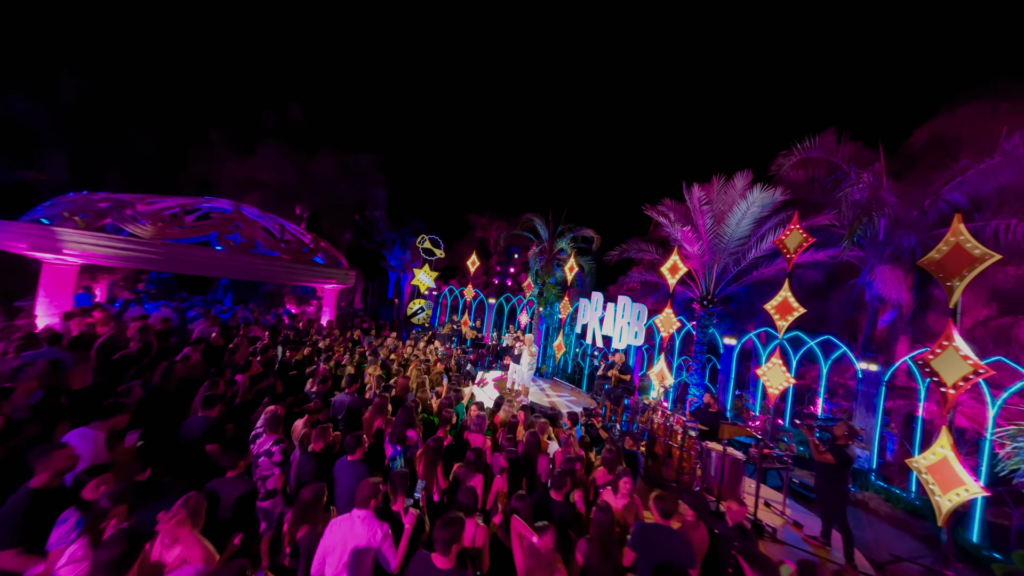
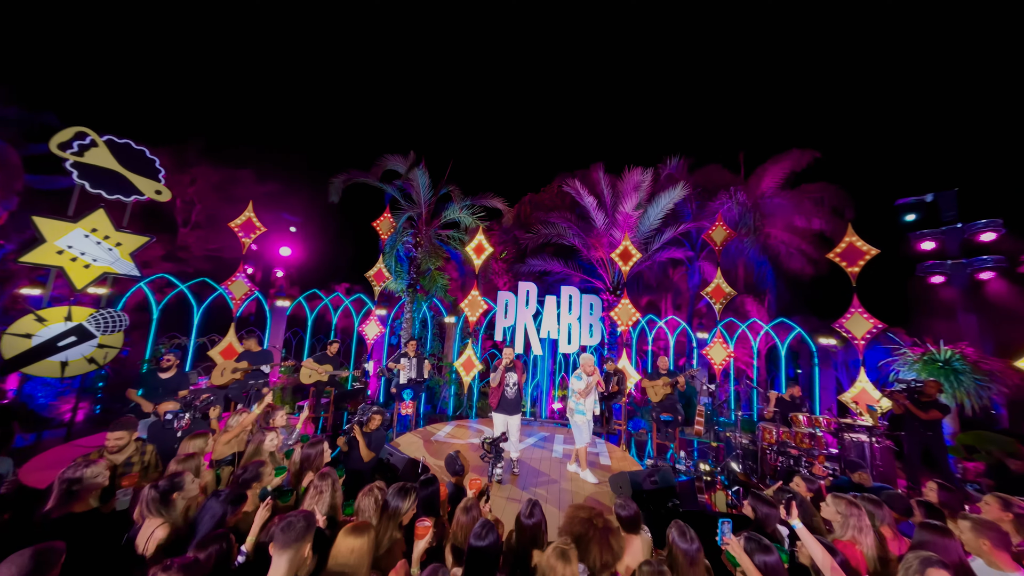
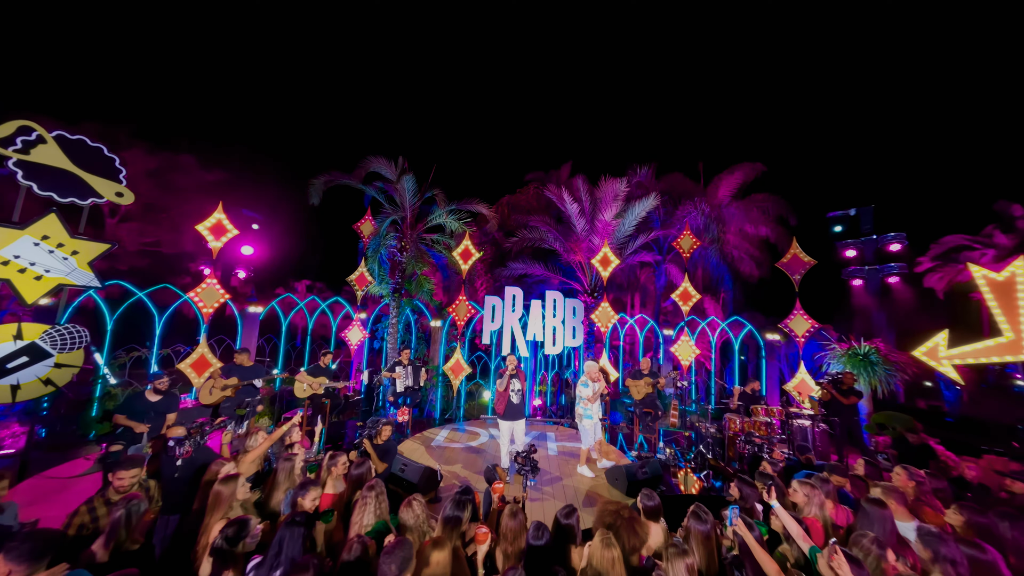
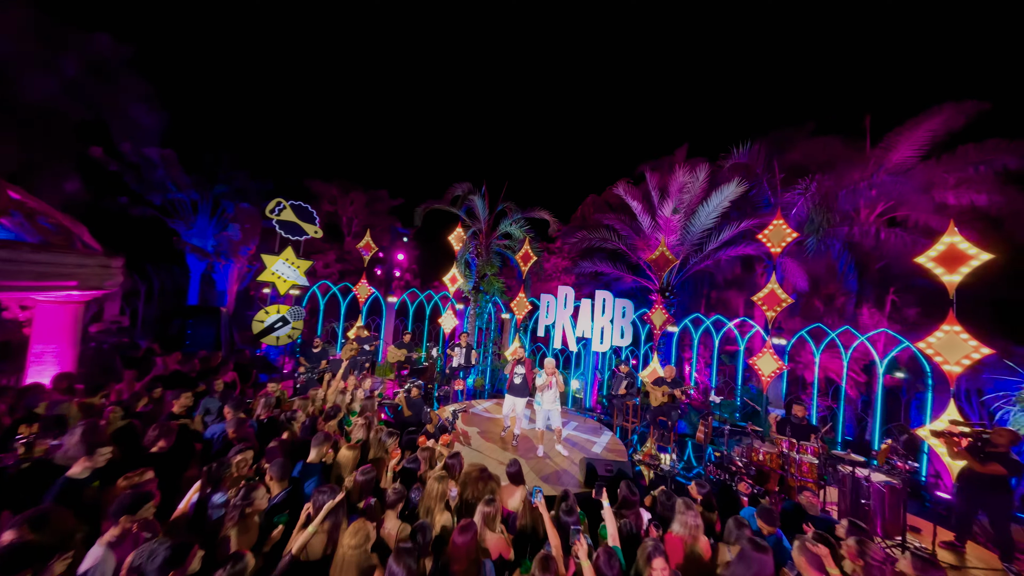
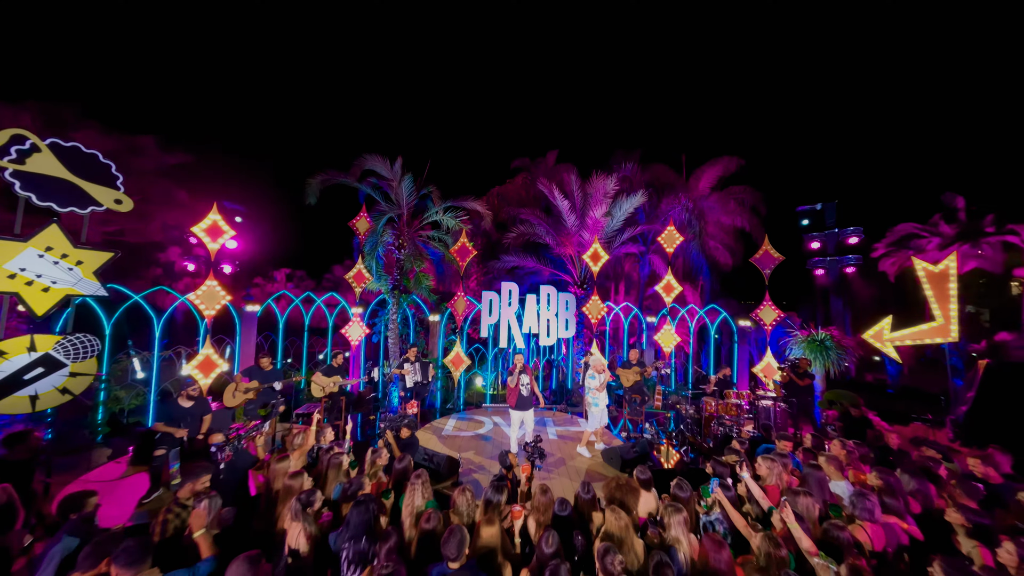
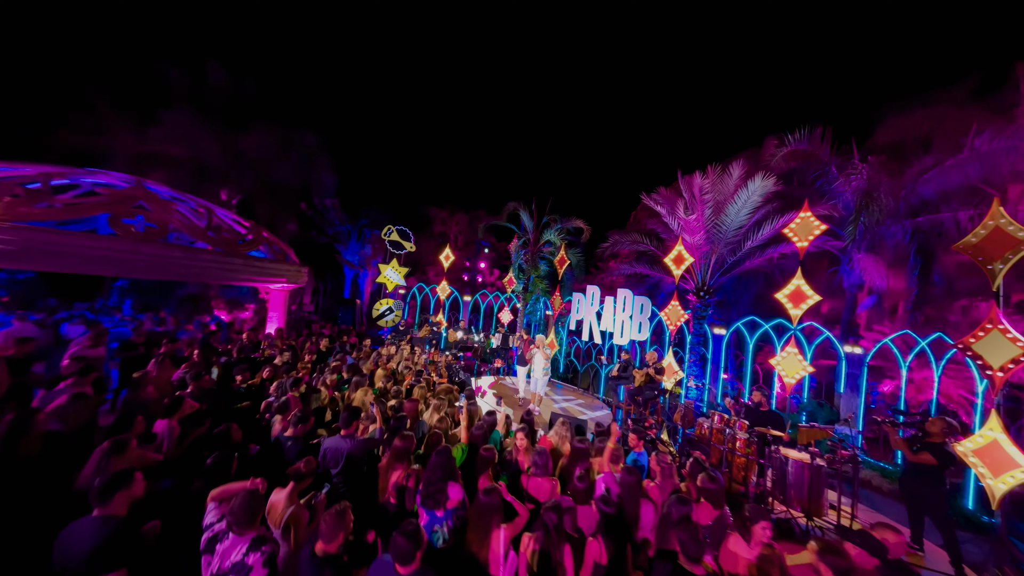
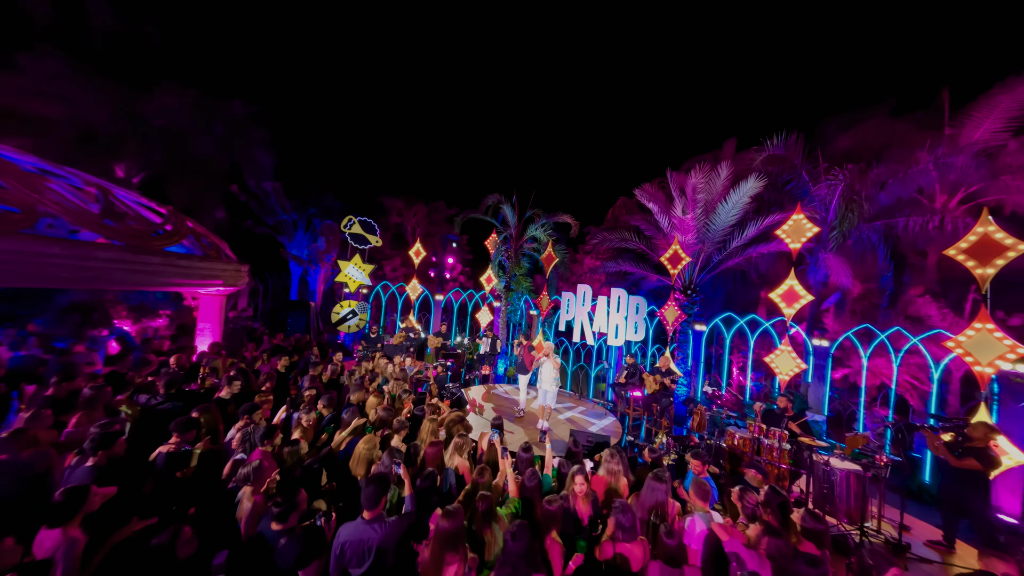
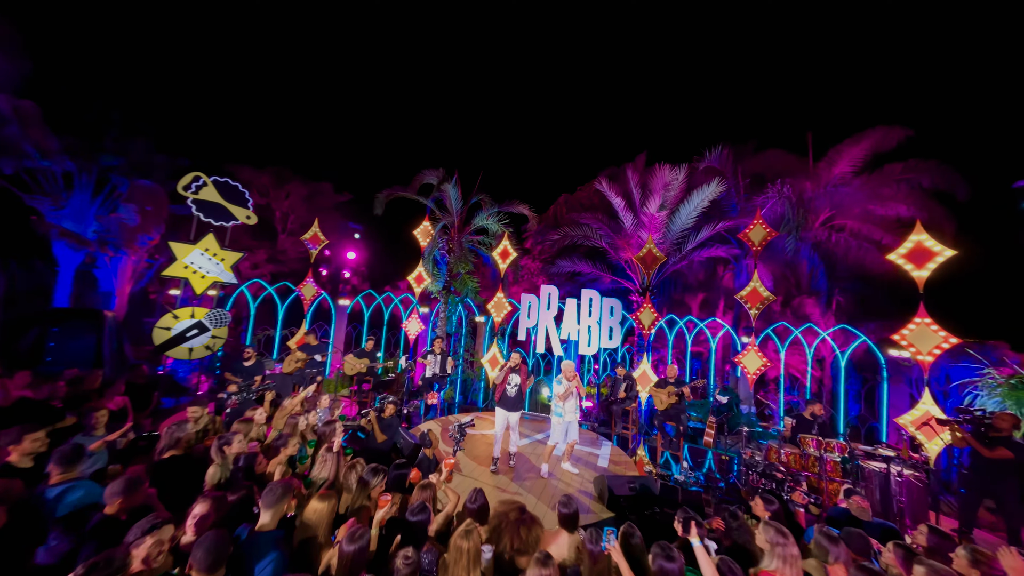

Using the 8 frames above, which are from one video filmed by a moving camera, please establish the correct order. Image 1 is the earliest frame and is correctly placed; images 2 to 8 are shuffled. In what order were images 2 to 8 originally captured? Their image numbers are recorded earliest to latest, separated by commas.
6, 7, 4, 8, 2, 3, 5
